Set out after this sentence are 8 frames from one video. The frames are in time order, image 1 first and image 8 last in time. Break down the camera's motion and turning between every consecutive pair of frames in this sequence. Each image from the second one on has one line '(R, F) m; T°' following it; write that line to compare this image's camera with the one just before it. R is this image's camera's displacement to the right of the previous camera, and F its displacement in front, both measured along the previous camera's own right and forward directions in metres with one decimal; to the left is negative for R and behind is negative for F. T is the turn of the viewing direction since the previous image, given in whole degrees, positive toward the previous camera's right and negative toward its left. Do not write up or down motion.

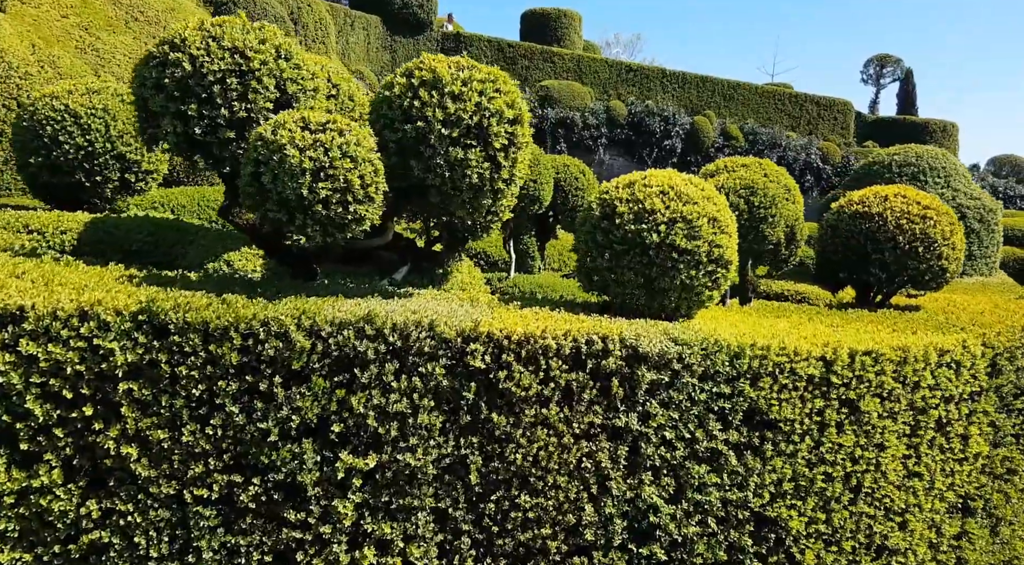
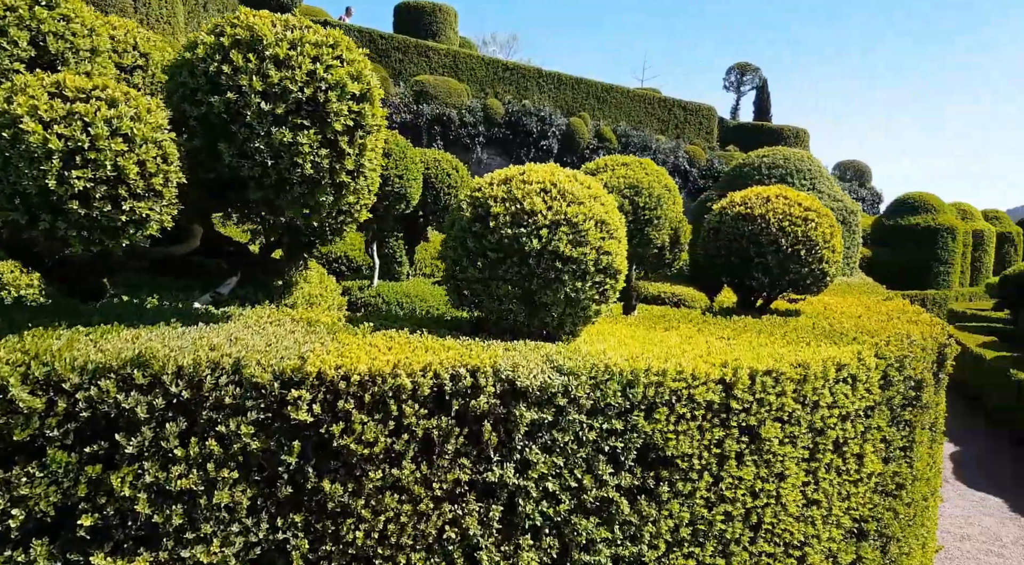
(+0.2, +0.8) m; +10°
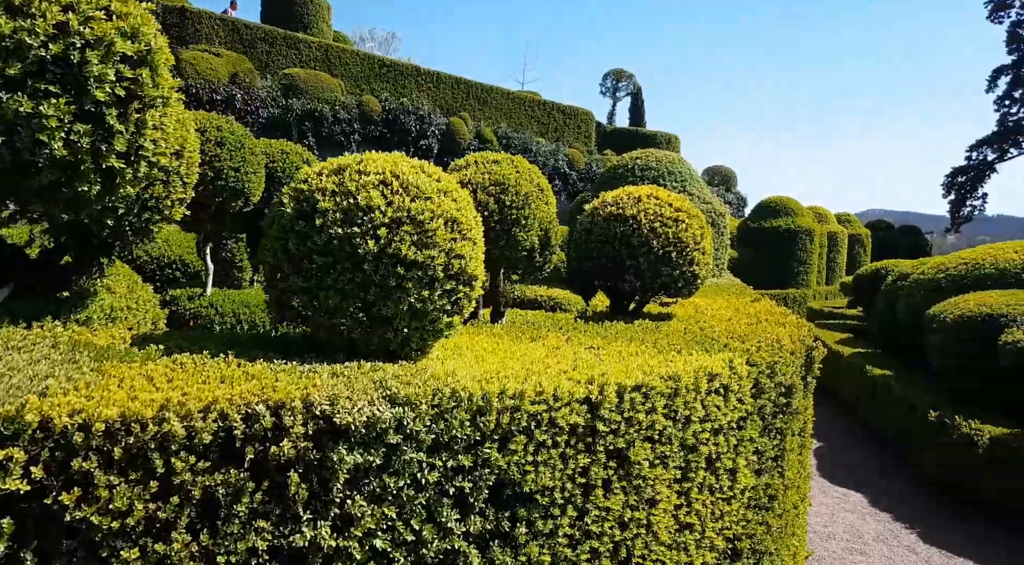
(+0.3, +0.6) m; +10°
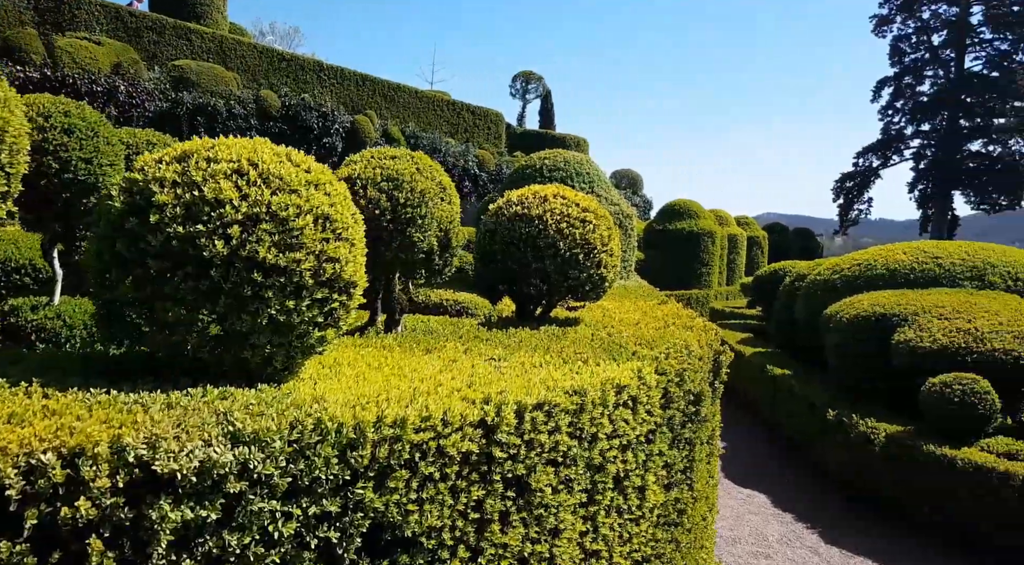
(+0.1, +0.4) m; +7°
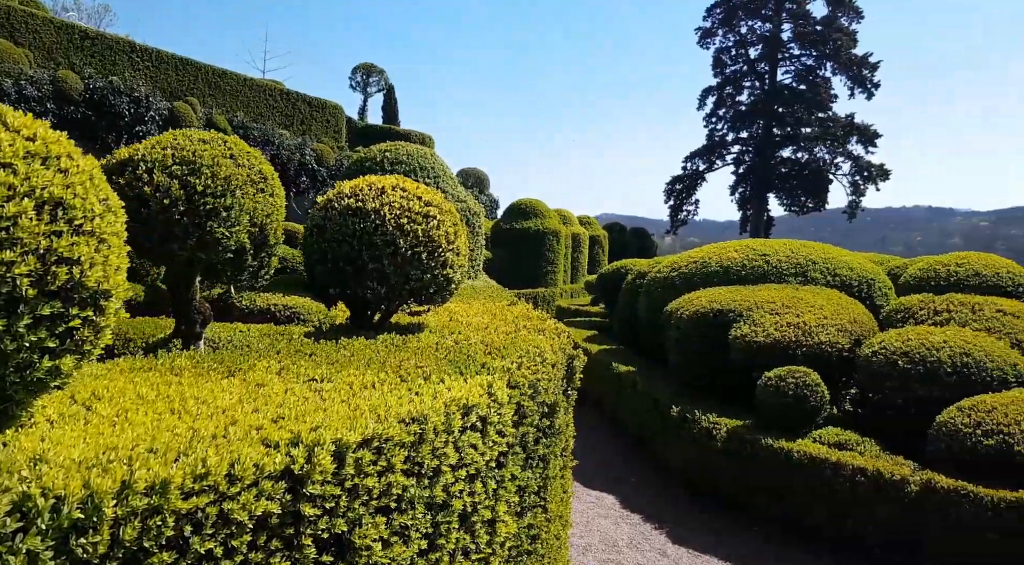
(+0.1, +0.6) m; +13°
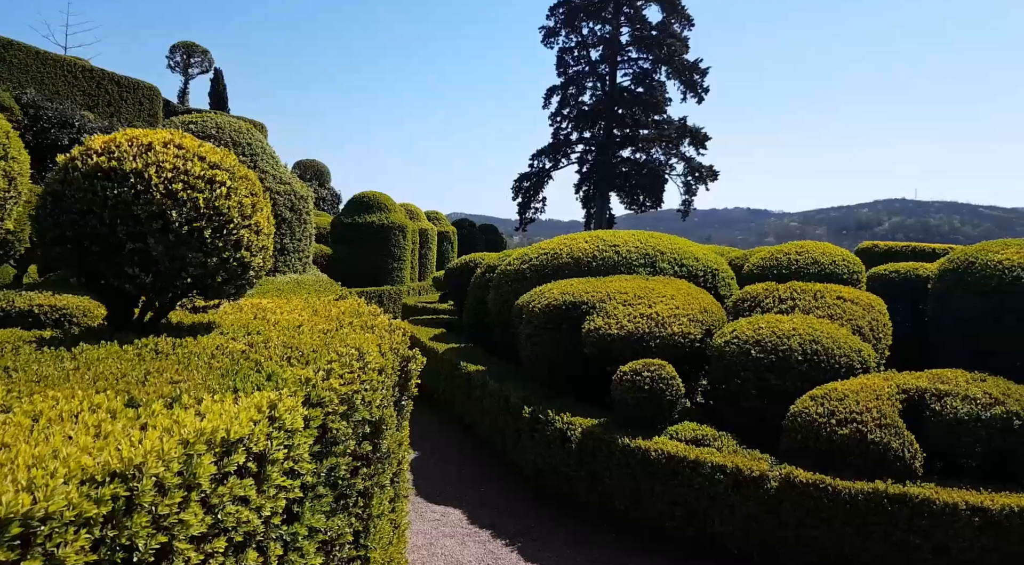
(+0.2, +0.9) m; +13°
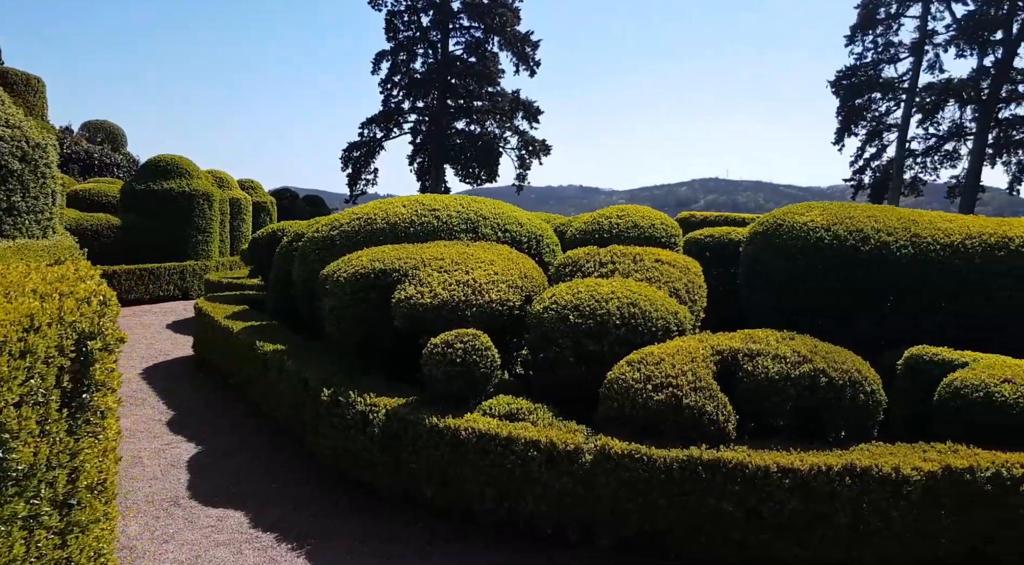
(+0.5, +0.8) m; +13°
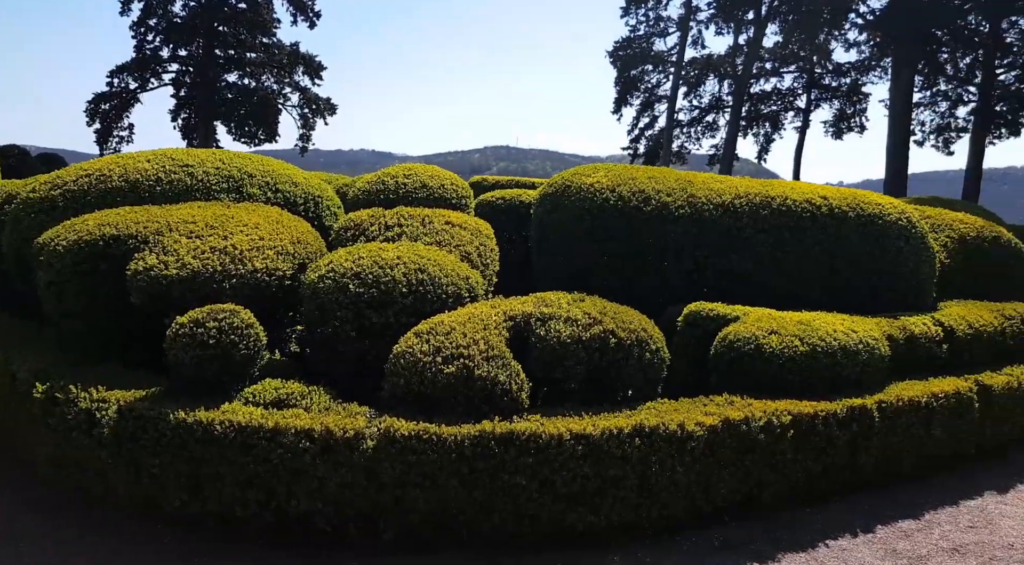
(+0.2, +0.6) m; +17°
